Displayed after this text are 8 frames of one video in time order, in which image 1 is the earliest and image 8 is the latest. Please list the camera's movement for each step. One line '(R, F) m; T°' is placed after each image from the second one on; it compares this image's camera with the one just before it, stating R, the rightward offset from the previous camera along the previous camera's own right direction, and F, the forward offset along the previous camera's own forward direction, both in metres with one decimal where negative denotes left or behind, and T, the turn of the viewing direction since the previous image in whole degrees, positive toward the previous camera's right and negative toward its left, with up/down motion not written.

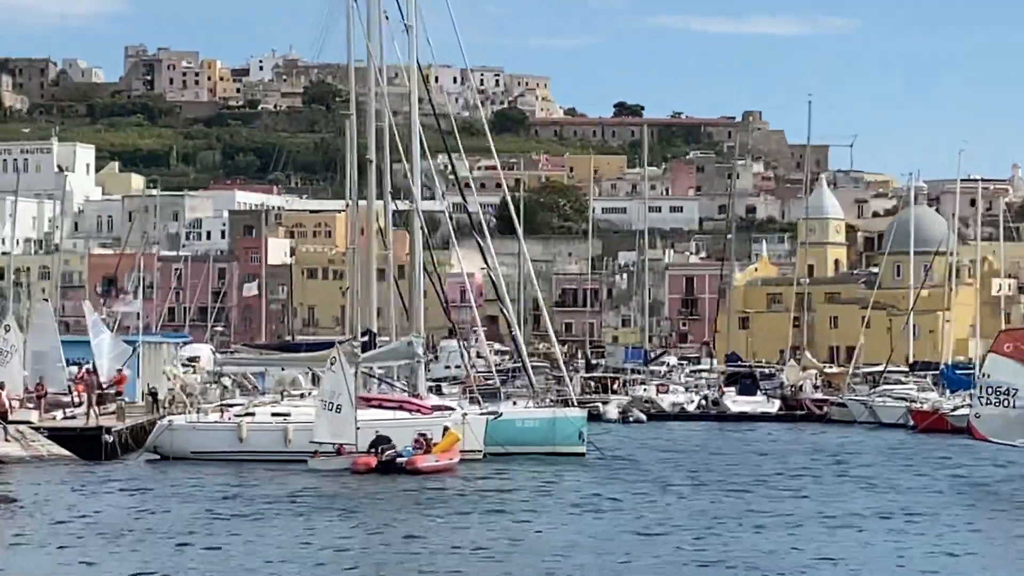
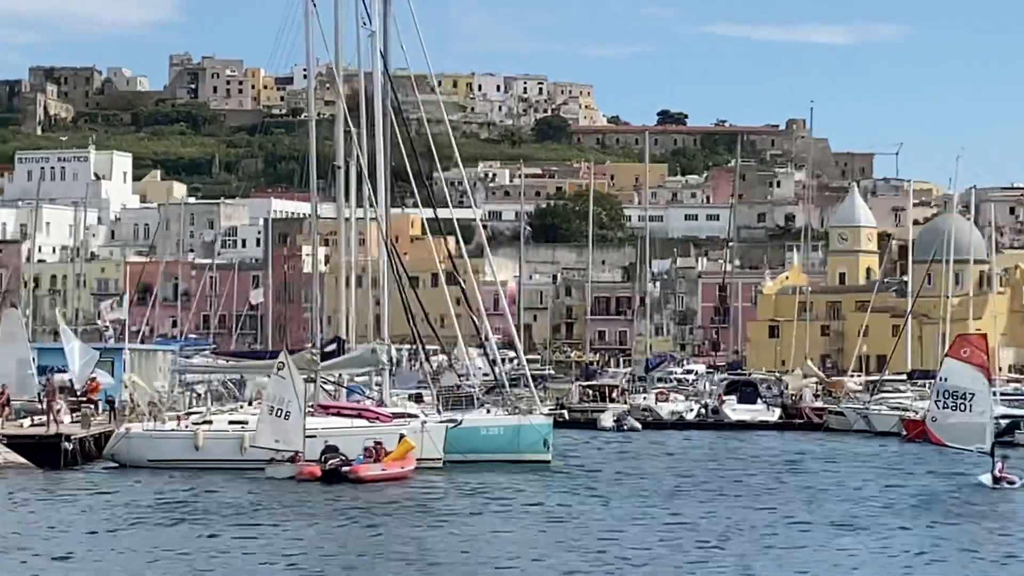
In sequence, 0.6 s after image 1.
(+1.3, +0.3) m; -1°
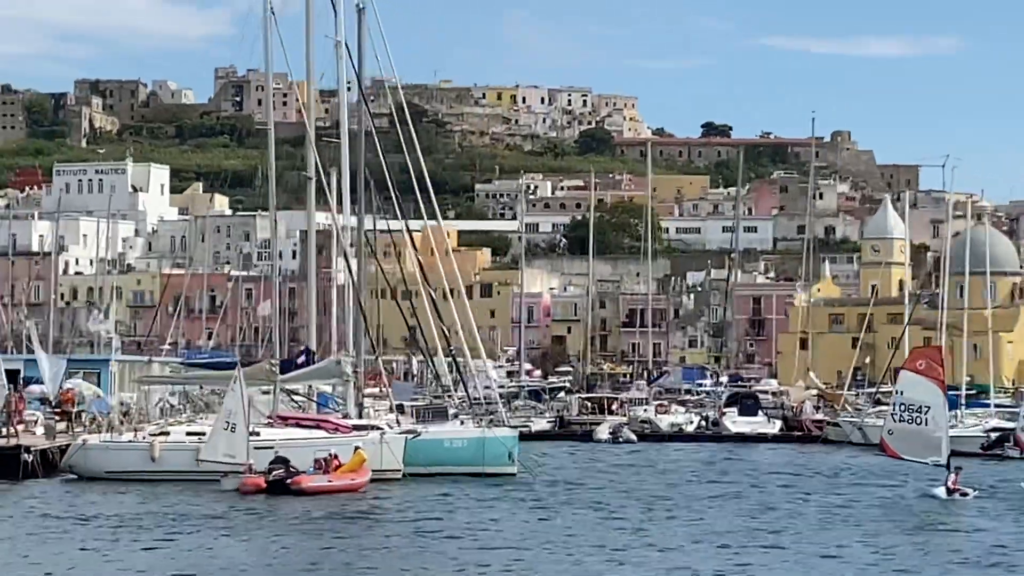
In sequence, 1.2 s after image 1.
(+1.4, +0.3) m; -1°
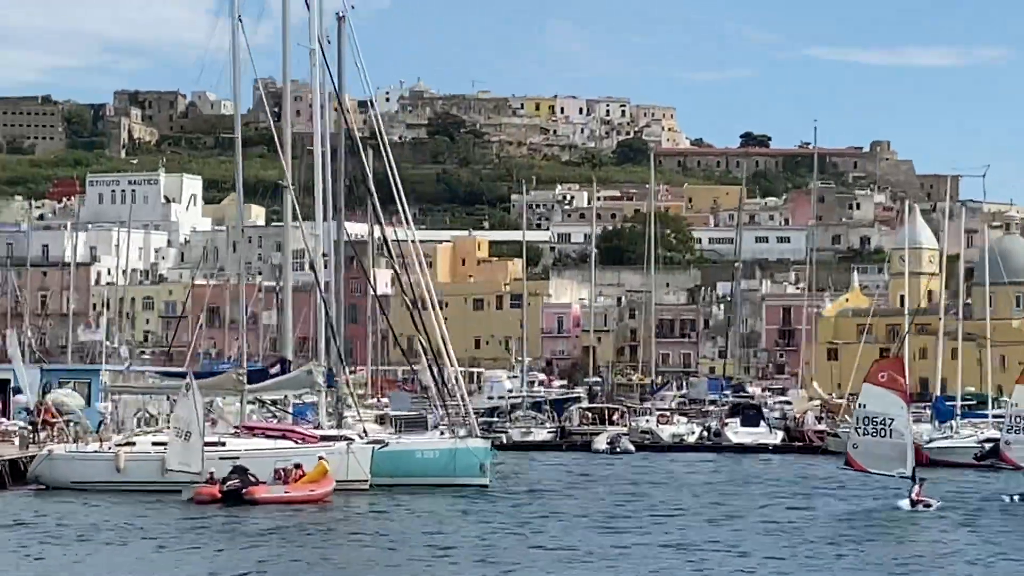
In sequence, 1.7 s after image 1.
(+1.1, +0.2) m; -1°
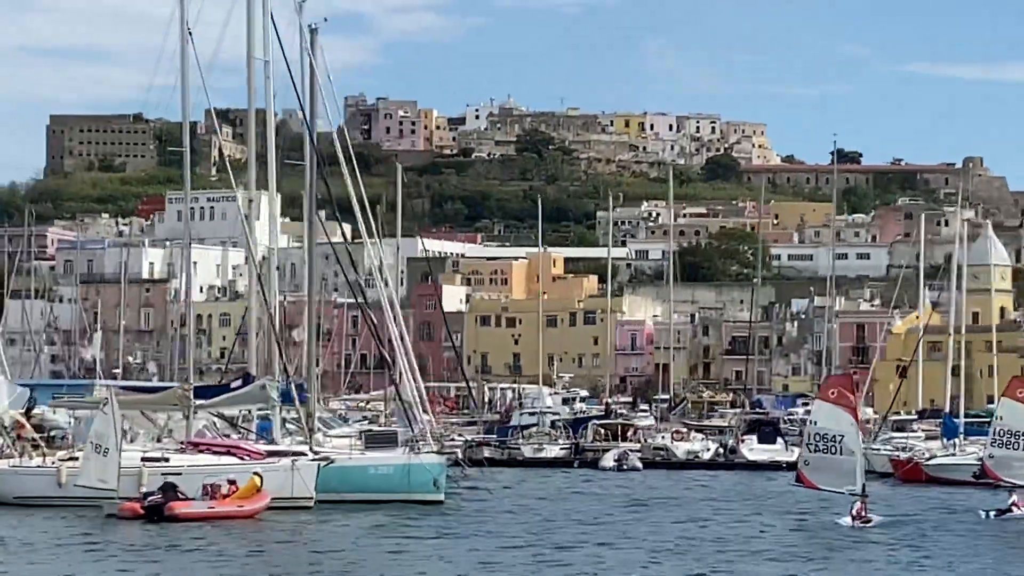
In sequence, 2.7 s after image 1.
(+2.2, +0.6) m; -2°
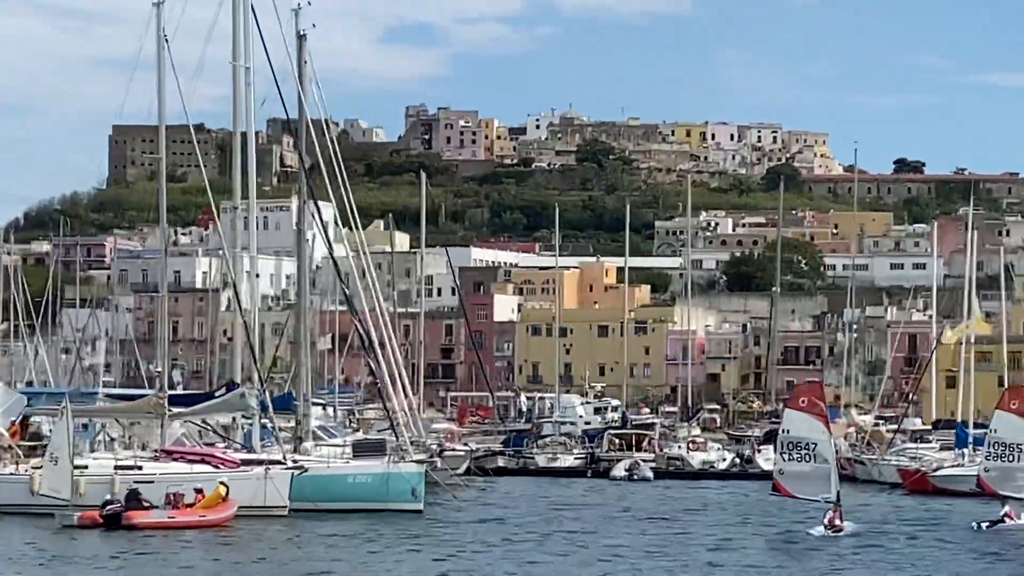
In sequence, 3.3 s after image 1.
(+1.3, +0.3) m; -2°
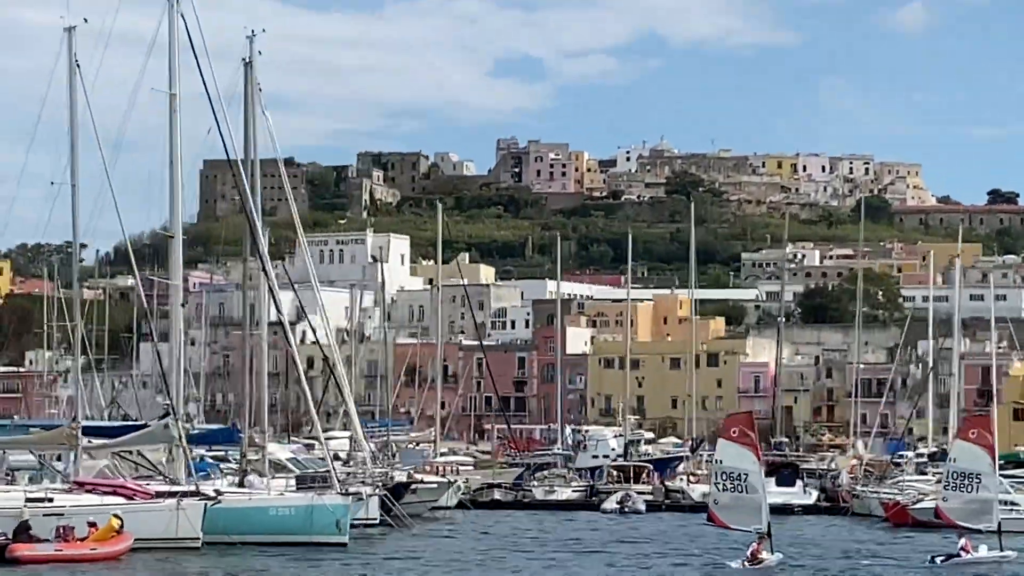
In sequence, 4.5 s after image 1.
(+2.7, +0.8) m; -2°
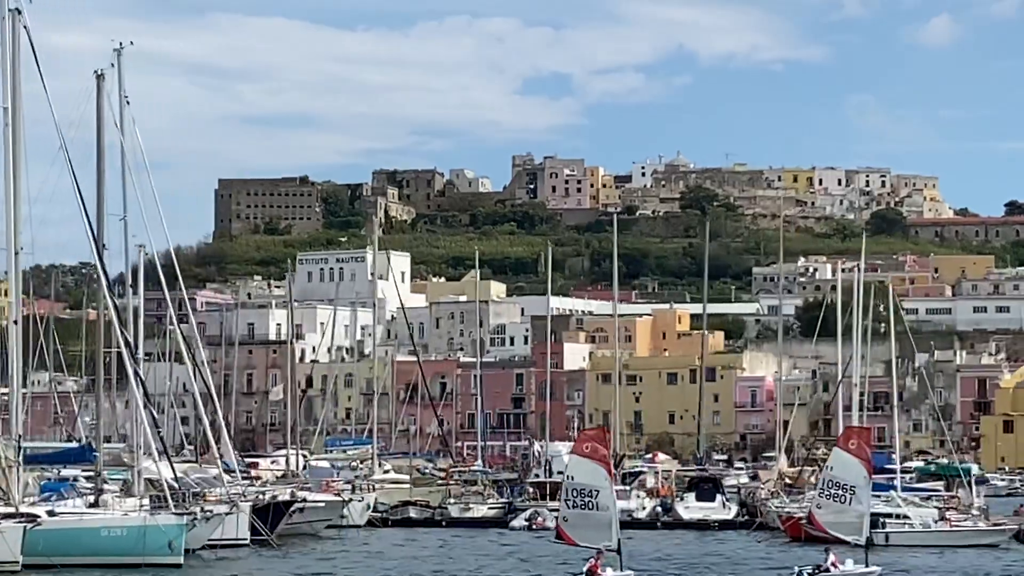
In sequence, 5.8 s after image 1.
(+2.9, +0.9) m; -1°
